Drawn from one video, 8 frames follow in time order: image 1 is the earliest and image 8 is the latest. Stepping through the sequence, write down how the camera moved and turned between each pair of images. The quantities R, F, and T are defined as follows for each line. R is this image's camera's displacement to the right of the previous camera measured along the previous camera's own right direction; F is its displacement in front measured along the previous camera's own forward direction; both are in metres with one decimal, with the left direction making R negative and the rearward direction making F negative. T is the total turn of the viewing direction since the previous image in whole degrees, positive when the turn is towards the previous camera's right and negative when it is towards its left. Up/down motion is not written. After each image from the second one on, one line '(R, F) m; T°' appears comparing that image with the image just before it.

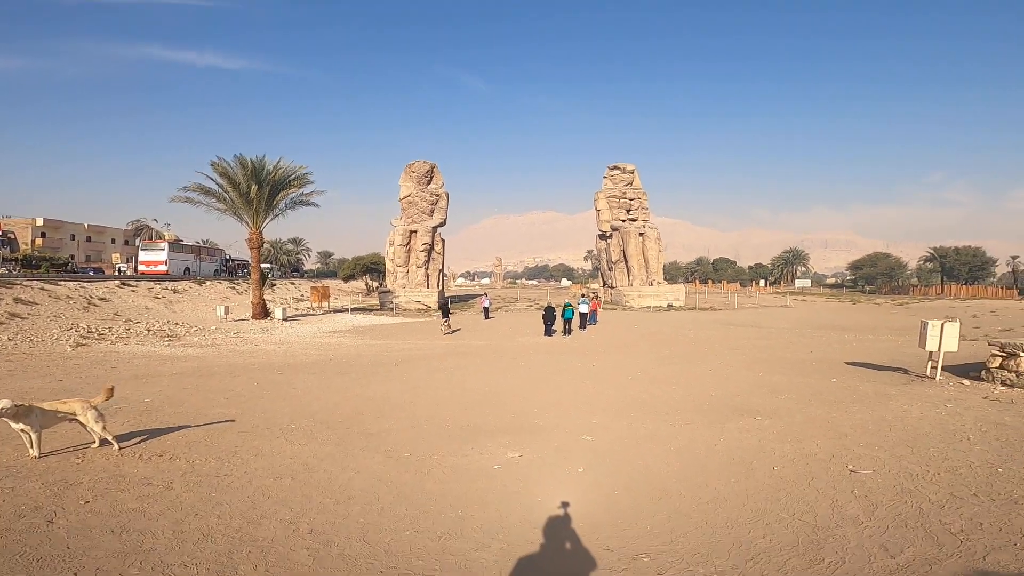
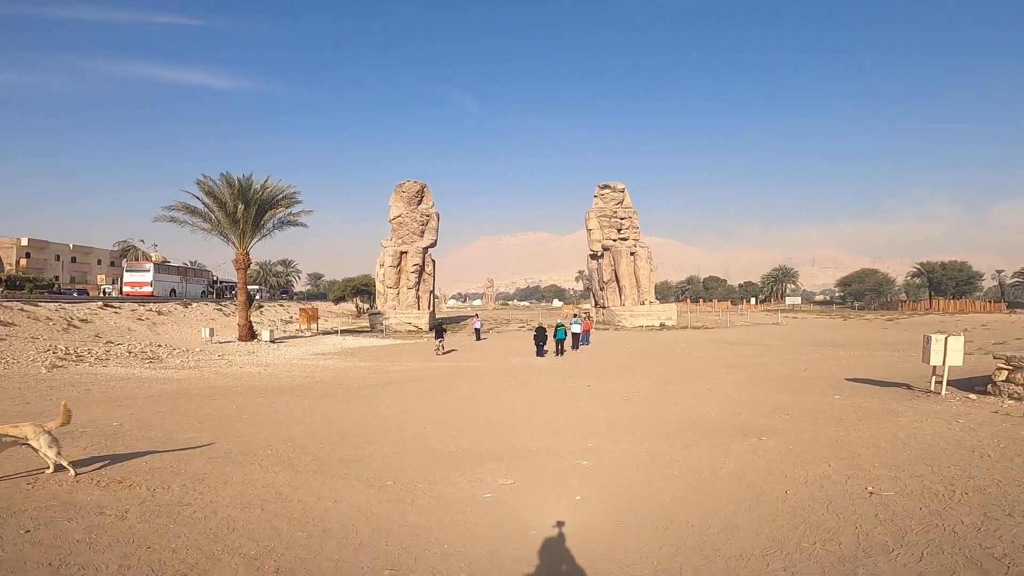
(0.0, +0.4) m; +1°
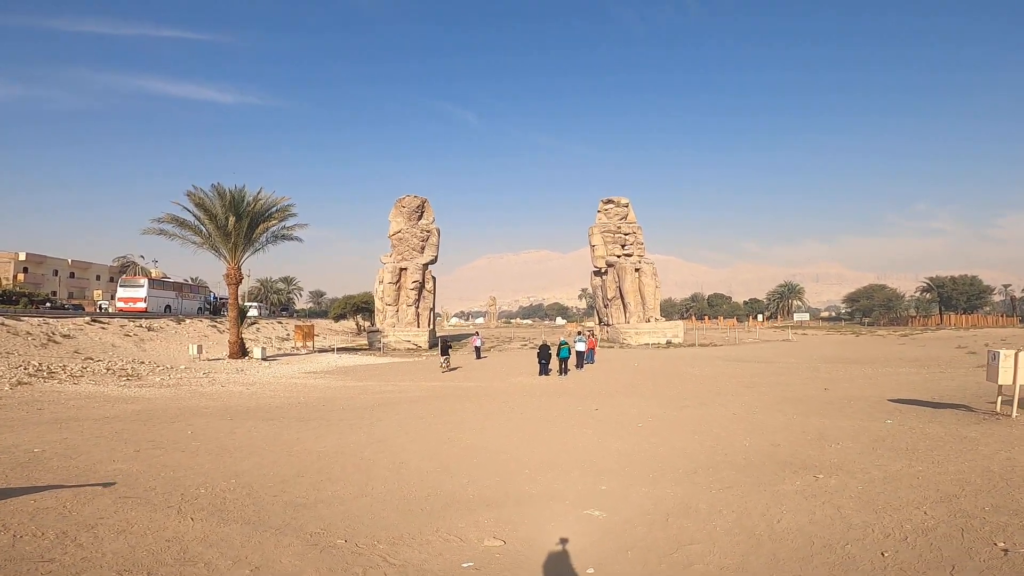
(+0.1, +1.3) m; 0°
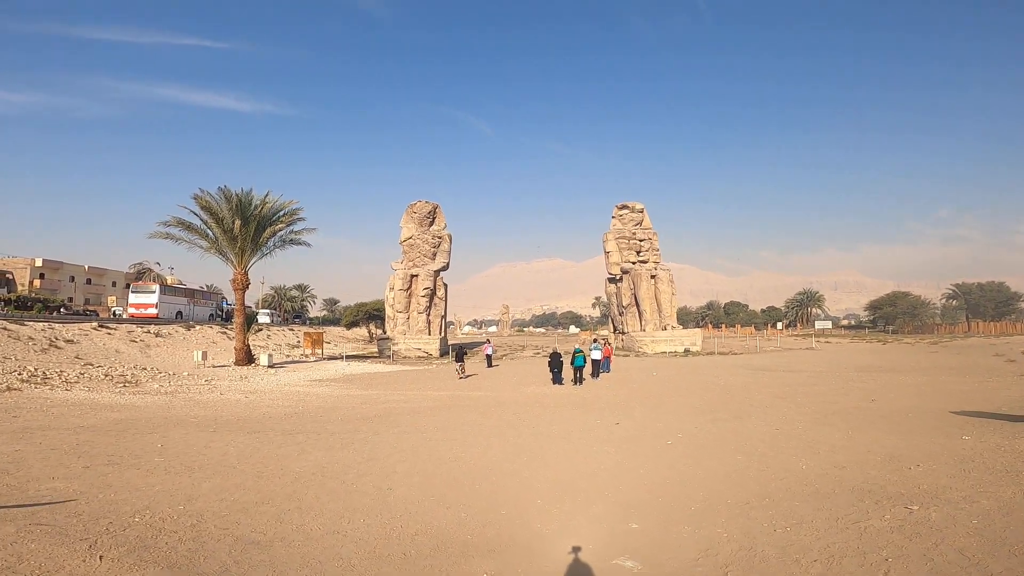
(0.0, +1.0) m; -1°
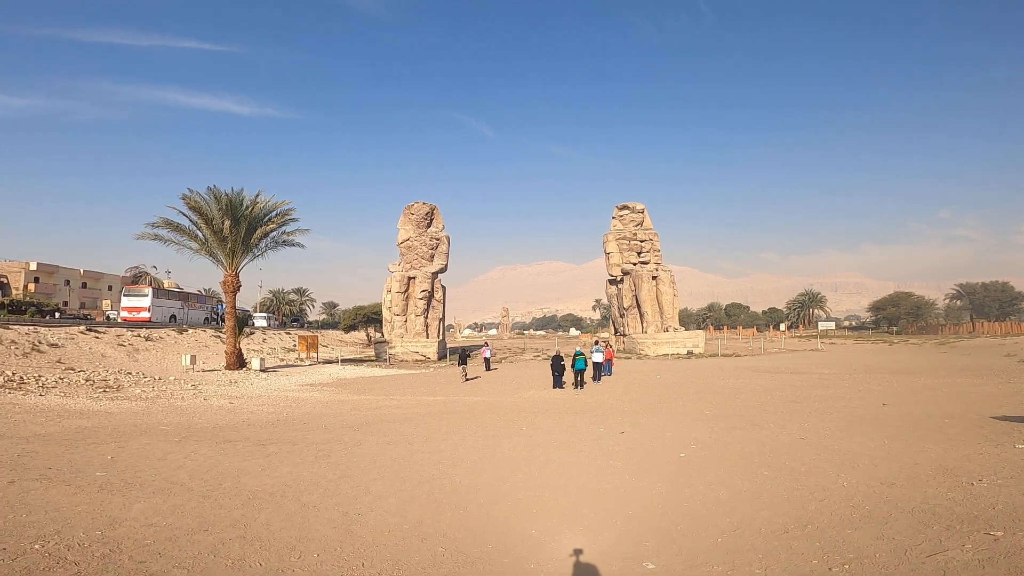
(+0.1, +0.9) m; 0°
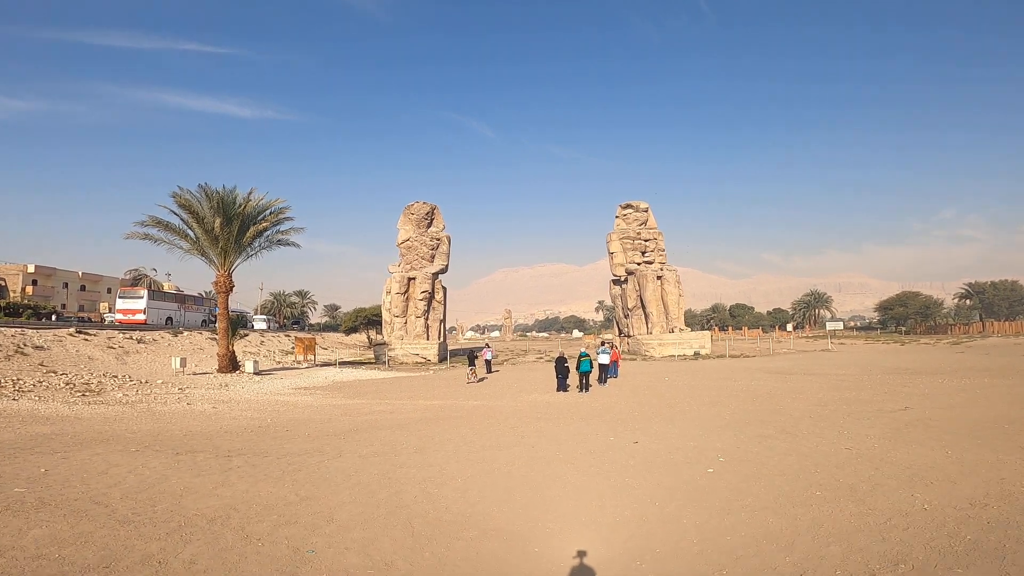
(0.0, +1.0) m; 0°
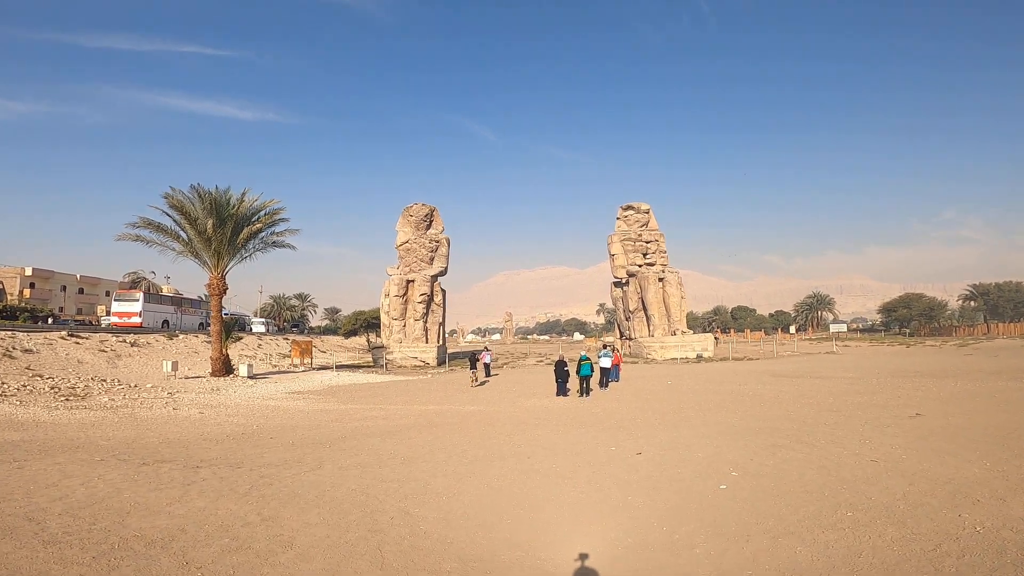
(+0.1, +0.6) m; 0°
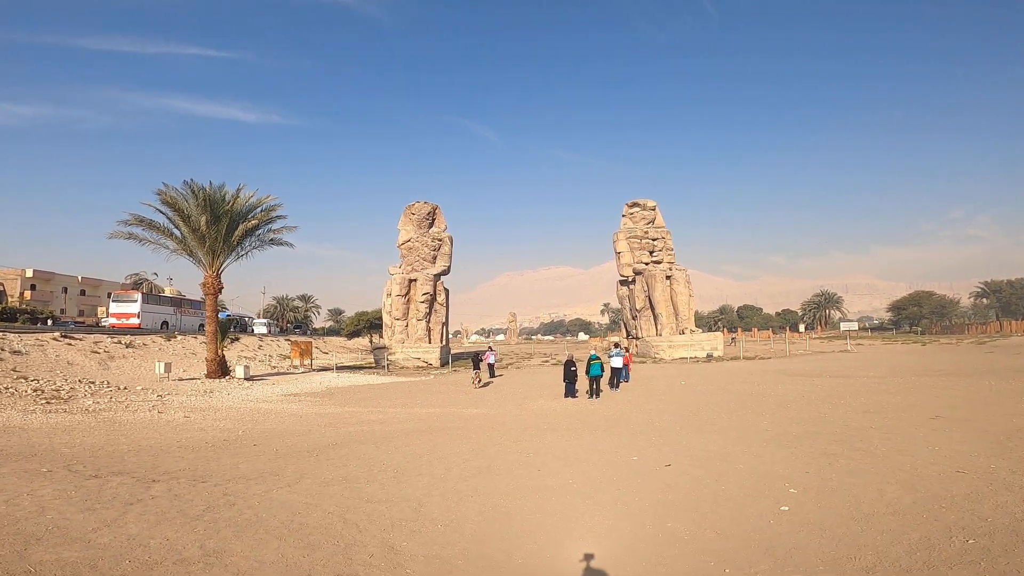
(0.0, +1.0) m; 0°
